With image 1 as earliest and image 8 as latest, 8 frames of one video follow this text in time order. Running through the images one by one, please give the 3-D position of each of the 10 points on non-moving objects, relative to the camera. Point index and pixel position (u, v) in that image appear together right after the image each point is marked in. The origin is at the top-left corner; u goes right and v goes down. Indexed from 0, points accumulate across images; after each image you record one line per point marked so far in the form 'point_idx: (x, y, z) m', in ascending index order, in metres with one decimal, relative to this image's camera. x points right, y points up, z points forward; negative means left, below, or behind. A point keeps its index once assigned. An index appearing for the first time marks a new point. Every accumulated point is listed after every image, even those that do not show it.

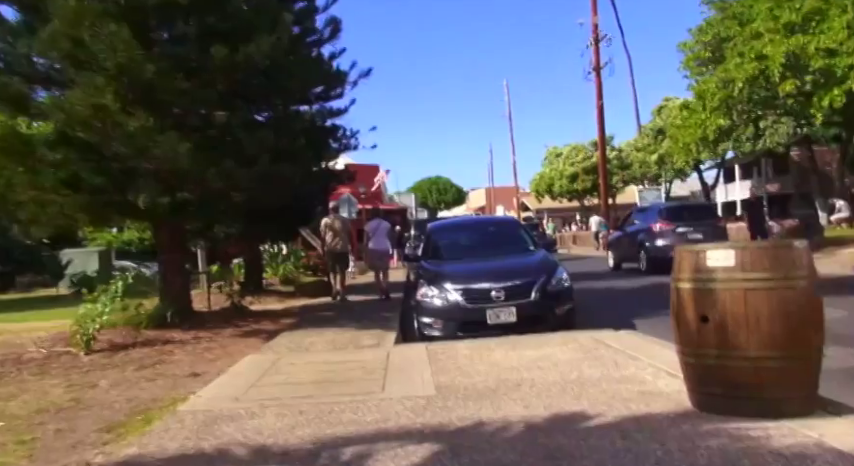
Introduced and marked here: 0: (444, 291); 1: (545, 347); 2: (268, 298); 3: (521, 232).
0: (+0.2, -0.8, +9.7) m
1: (+1.2, -1.2, +7.7) m
2: (-3.9, -1.6, +18.3) m
3: (+1.6, 0.0, +12.3) m
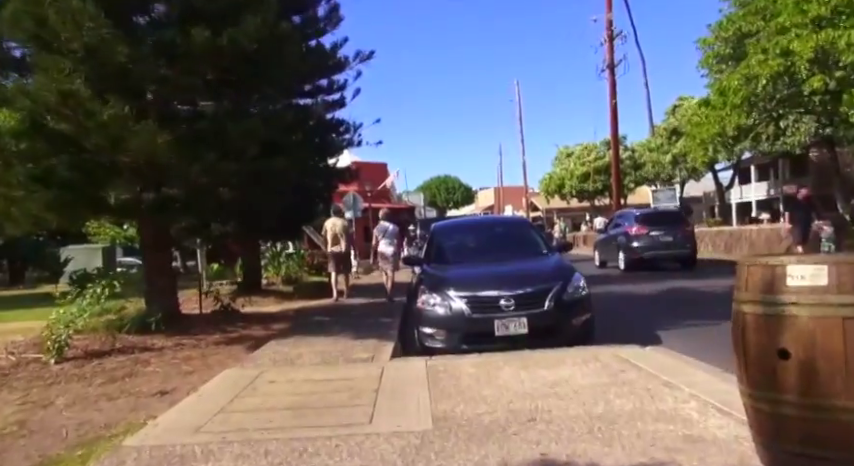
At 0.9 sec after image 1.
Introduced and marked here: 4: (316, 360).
0: (+0.2, -0.8, +8.7) m
1: (+1.2, -1.2, +6.7) m
2: (-3.8, -1.5, +17.4) m
3: (+1.6, 0.0, +11.3) m
4: (-1.2, -1.3, +8.0) m
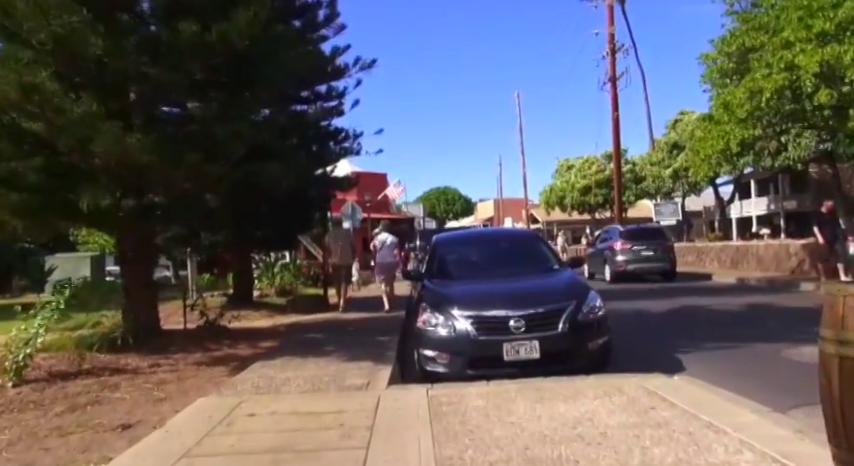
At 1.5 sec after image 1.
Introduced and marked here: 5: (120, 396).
0: (+0.2, -0.9, +7.9) m
1: (+1.2, -1.3, +5.9) m
2: (-3.8, -1.8, +16.5) m
3: (+1.6, -0.2, +10.5) m
4: (-1.2, -1.5, +7.1) m
5: (-3.1, -1.6, +7.5) m
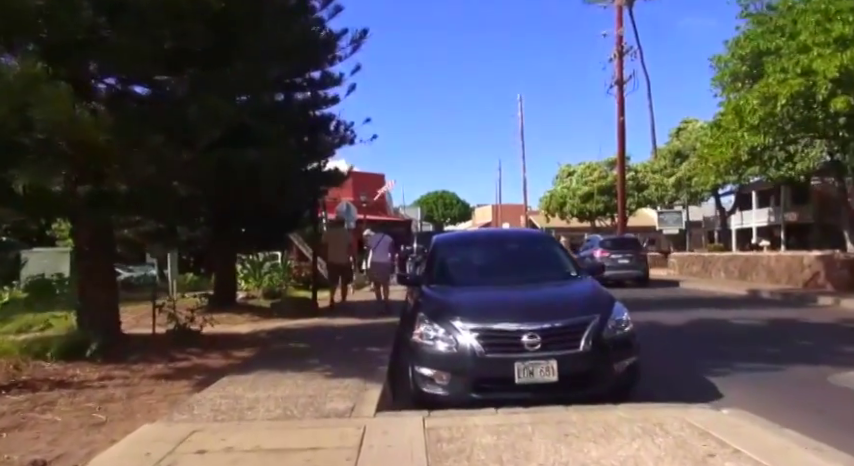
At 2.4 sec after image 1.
0: (+0.2, -0.9, +6.8) m
1: (+1.2, -1.3, +4.7) m
2: (-3.9, -1.7, +15.3) m
3: (+1.6, -0.2, +9.4) m
4: (-1.2, -1.4, +5.9) m
5: (-3.1, -1.5, +6.3) m
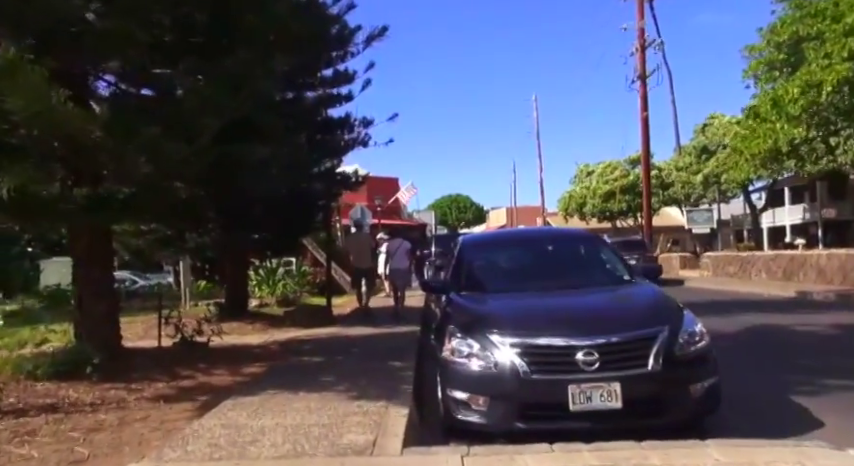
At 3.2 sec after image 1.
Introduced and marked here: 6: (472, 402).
0: (+0.5, -0.9, +5.7) m
1: (+1.4, -1.3, +3.7) m
2: (-3.5, -1.8, +14.4) m
3: (+1.9, -0.2, +8.3) m
4: (-1.0, -1.4, +4.9) m
5: (-2.8, -1.5, +5.3) m
6: (+0.4, -1.3, +5.7) m
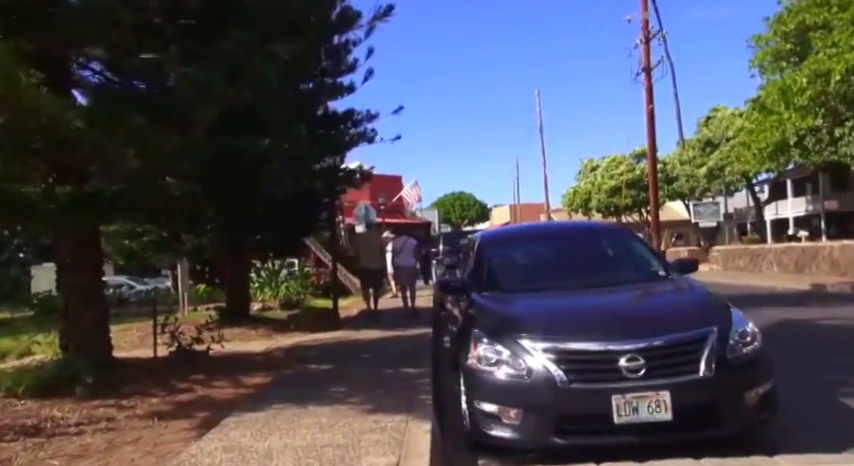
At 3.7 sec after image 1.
0: (+0.6, -0.8, +5.1) m
1: (+1.6, -1.2, +3.1) m
2: (-3.3, -1.8, +13.8) m
3: (+2.0, -0.1, +7.7) m
4: (-0.8, -1.4, +4.3) m
5: (-2.7, -1.6, +4.7) m
6: (+0.5, -1.2, +5.1) m
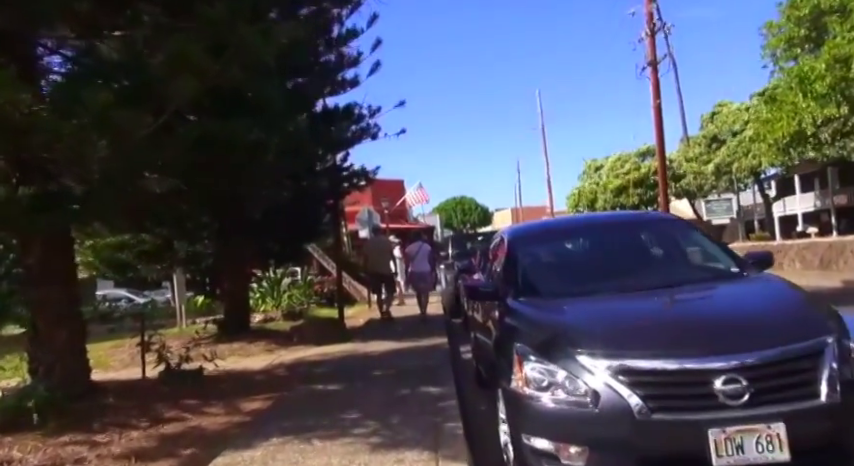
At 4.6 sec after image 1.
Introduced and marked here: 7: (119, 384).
0: (+0.8, -0.8, +4.0) m
1: (+1.8, -1.1, +2.0) m
2: (-3.0, -1.9, +12.7) m
3: (+2.2, -0.1, +6.6) m
4: (-0.6, -1.4, +3.3) m
5: (-2.4, -1.6, +3.7) m
6: (+0.7, -1.2, +4.1) m
7: (-3.5, -1.7, +8.5) m
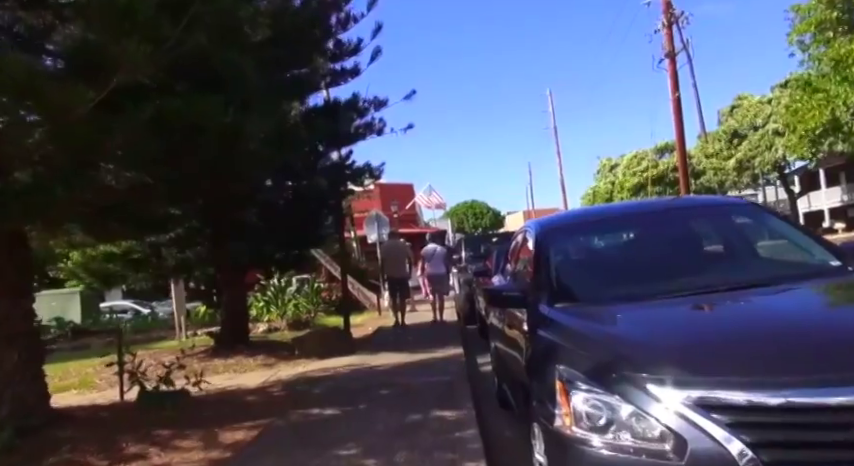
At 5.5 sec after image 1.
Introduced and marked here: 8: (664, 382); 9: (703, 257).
0: (+0.9, -0.7, +2.9) m
1: (+1.8, -1.0, +0.8) m
2: (-2.8, -2.0, +11.6) m
3: (+2.3, 0.0, +5.5) m
4: (-0.5, -1.3, +2.1) m
5: (-2.4, -1.6, +2.5) m
6: (+0.8, -1.1, +2.9) m
7: (-3.3, -1.7, +7.4) m
8: (+1.0, -0.6, +2.9) m
9: (+1.9, -0.2, +5.1) m
